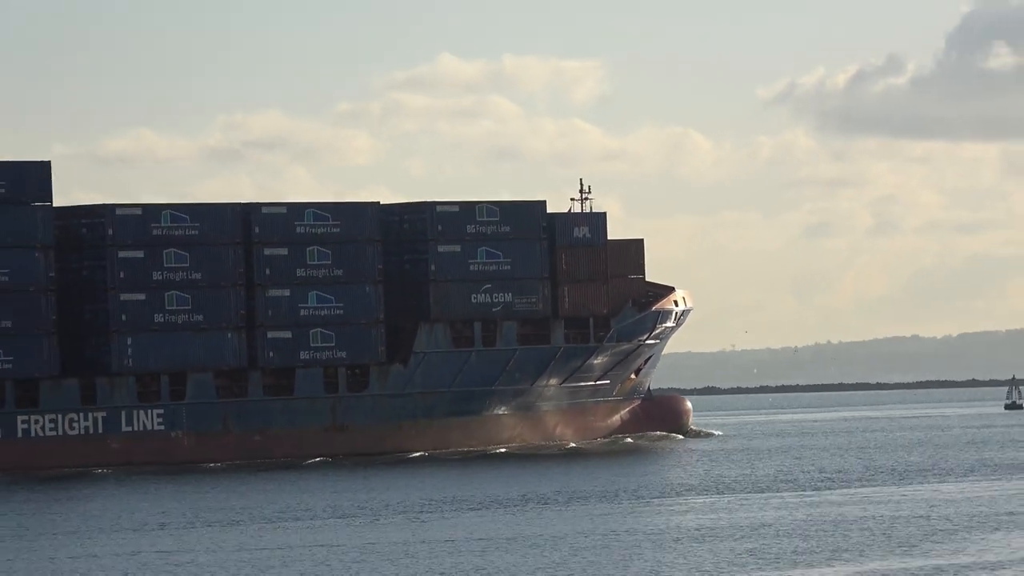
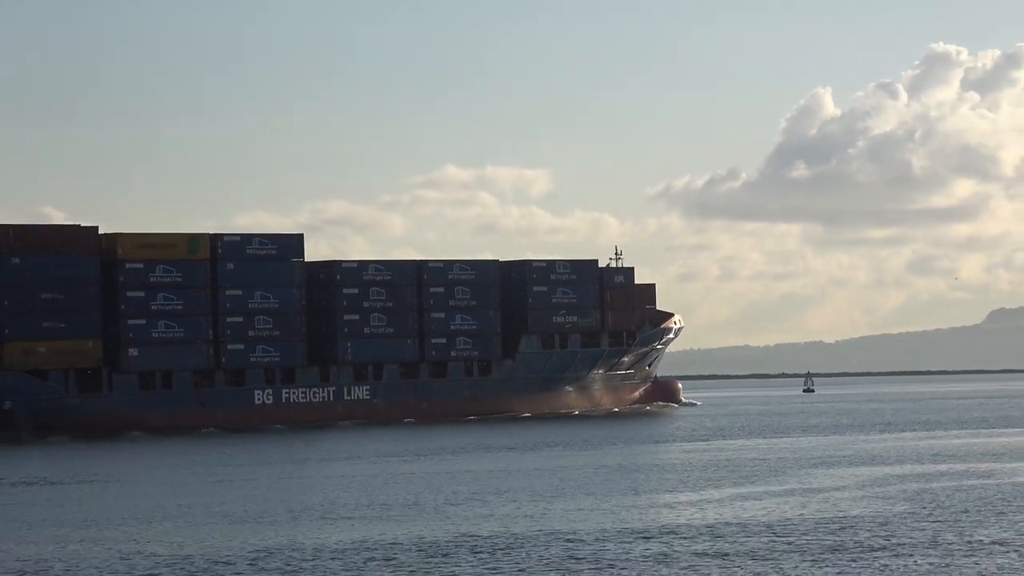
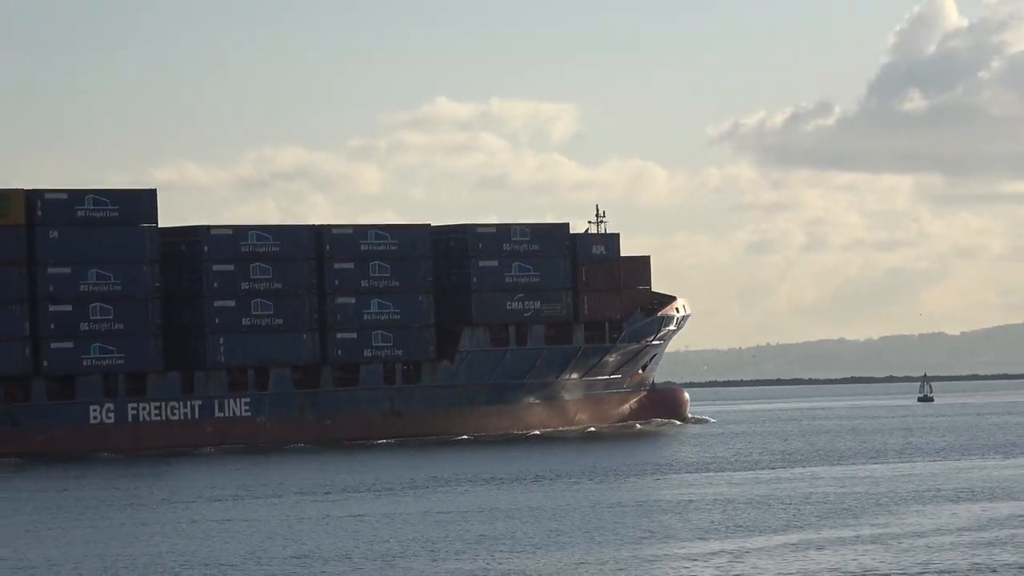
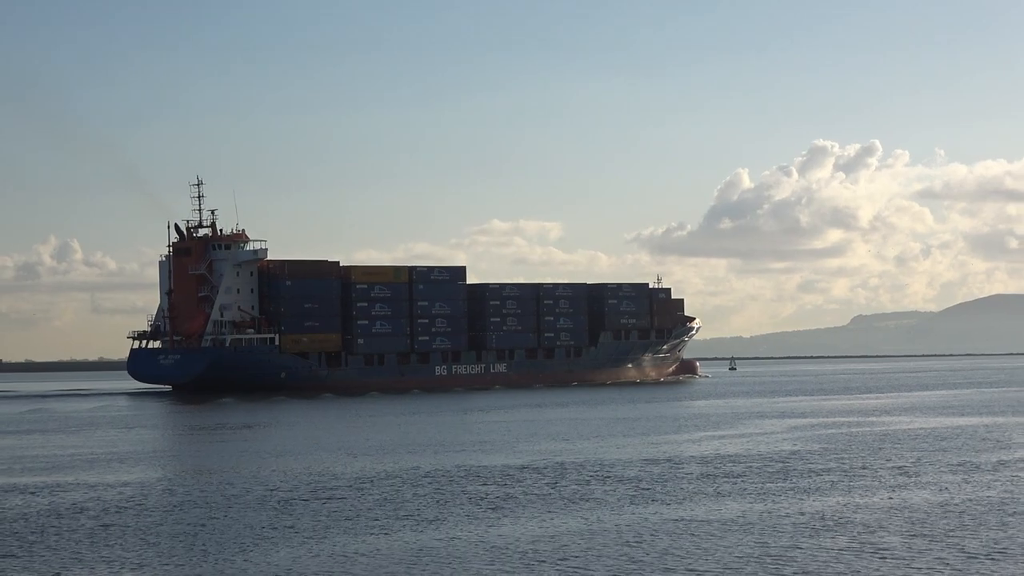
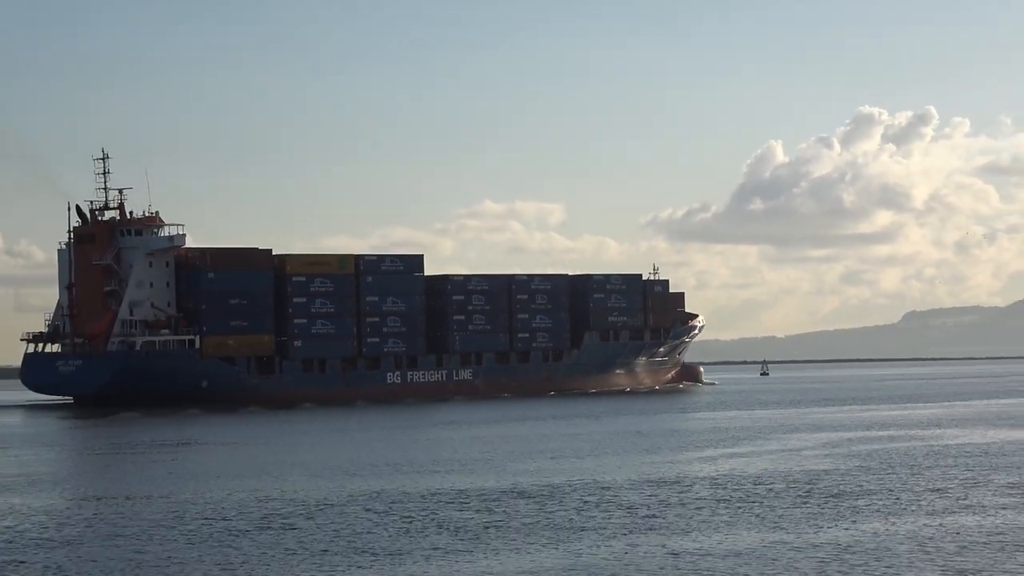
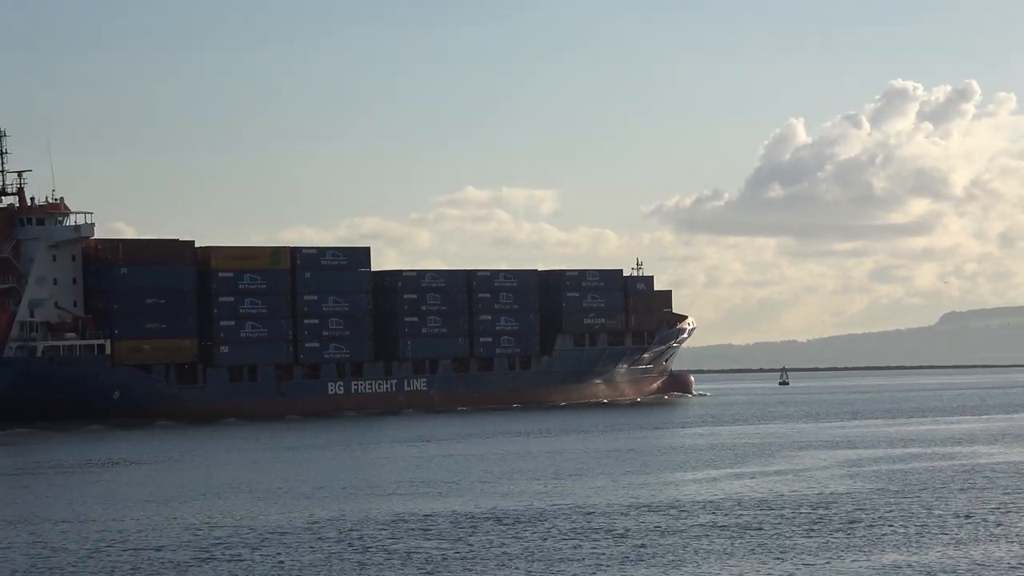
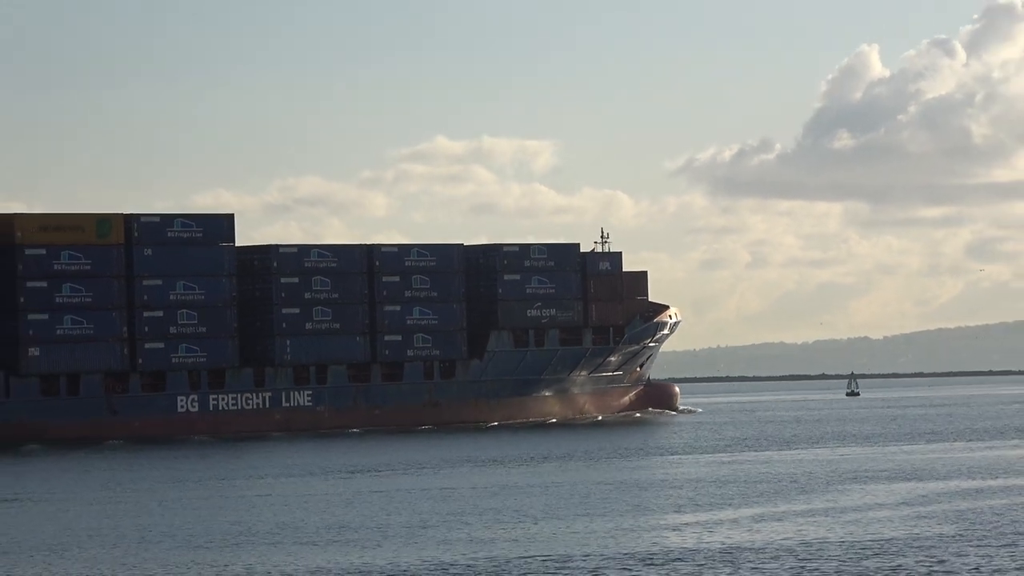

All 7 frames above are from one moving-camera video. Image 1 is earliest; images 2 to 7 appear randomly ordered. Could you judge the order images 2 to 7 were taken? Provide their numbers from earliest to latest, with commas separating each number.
3, 7, 2, 6, 5, 4
